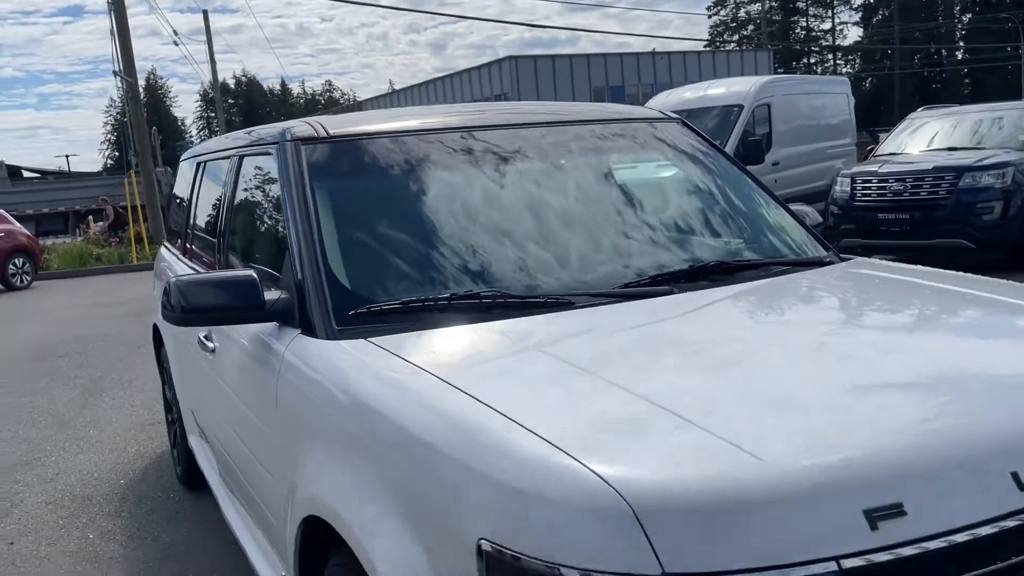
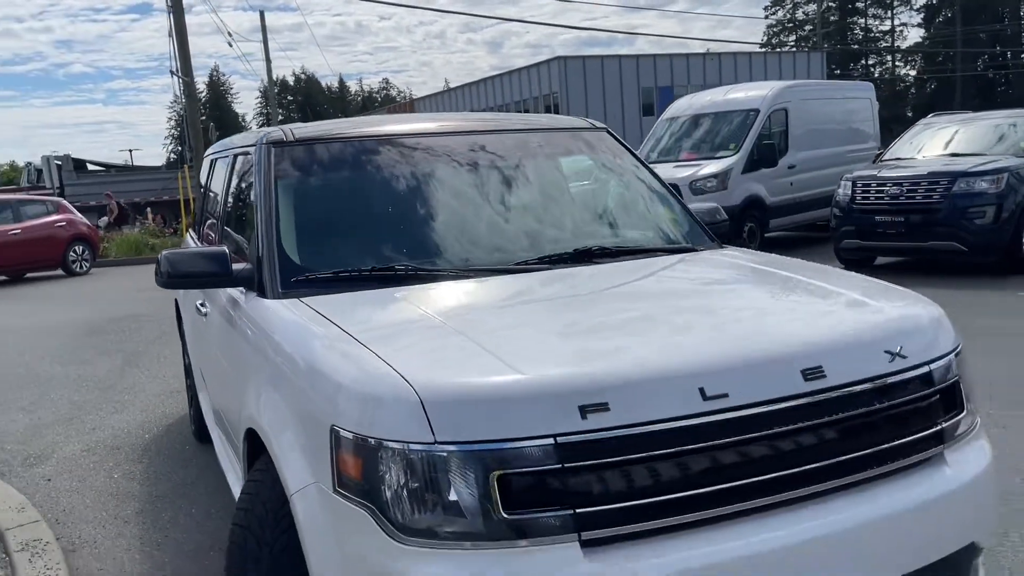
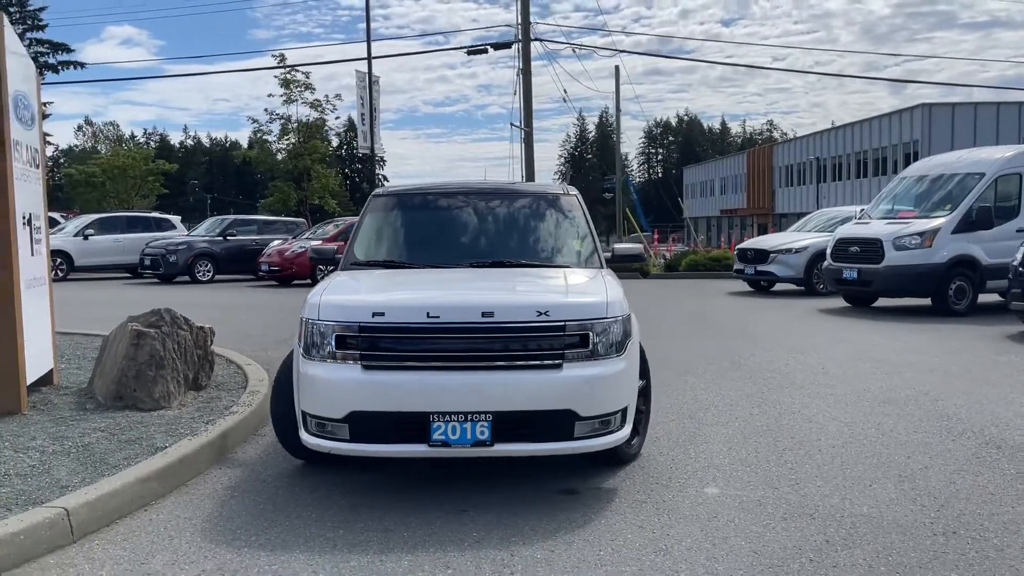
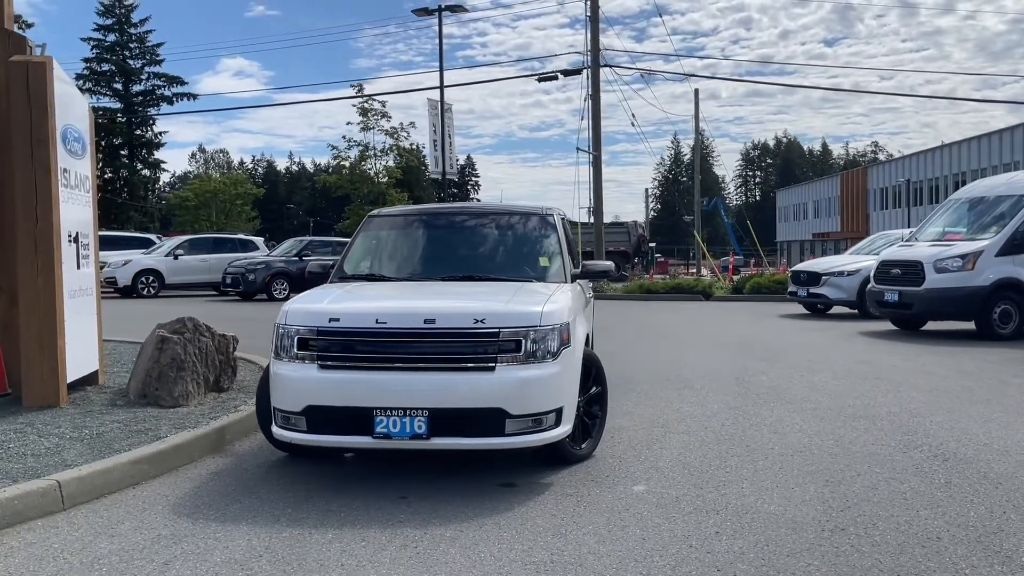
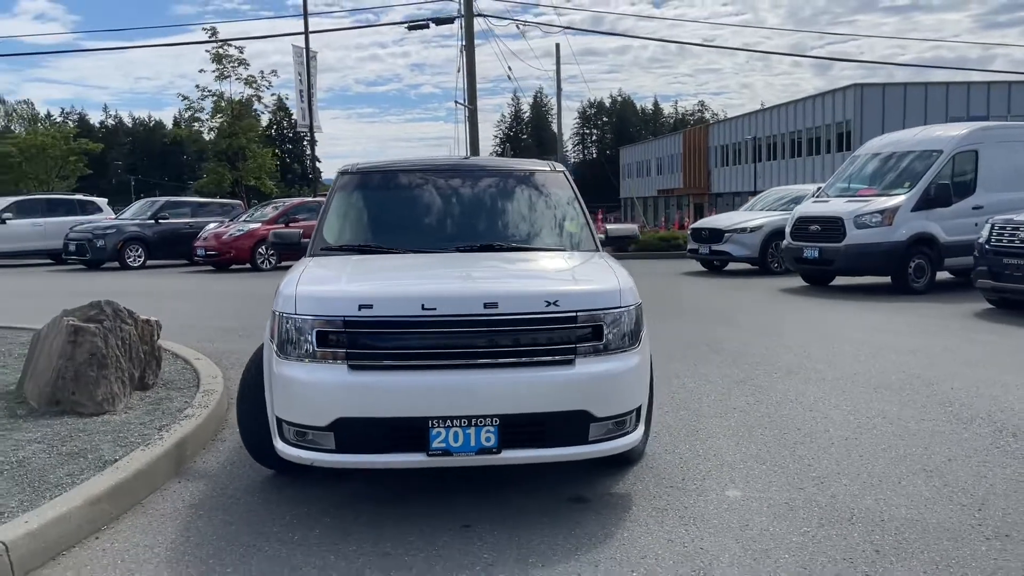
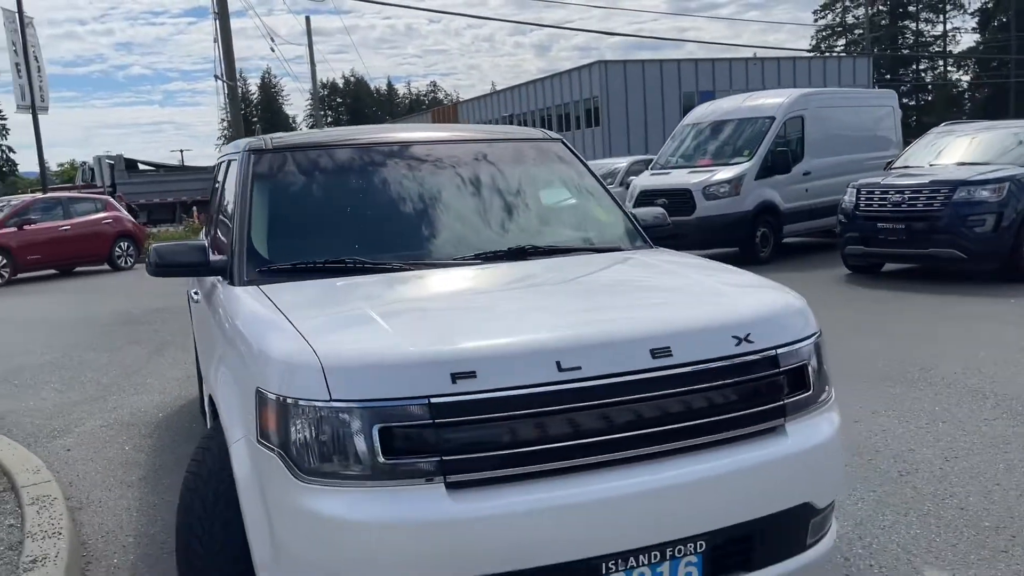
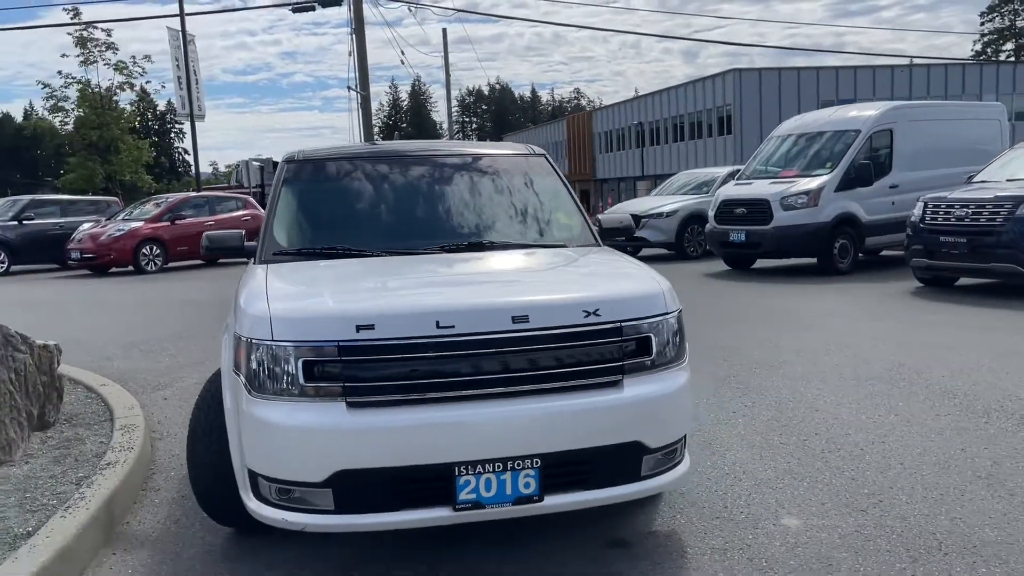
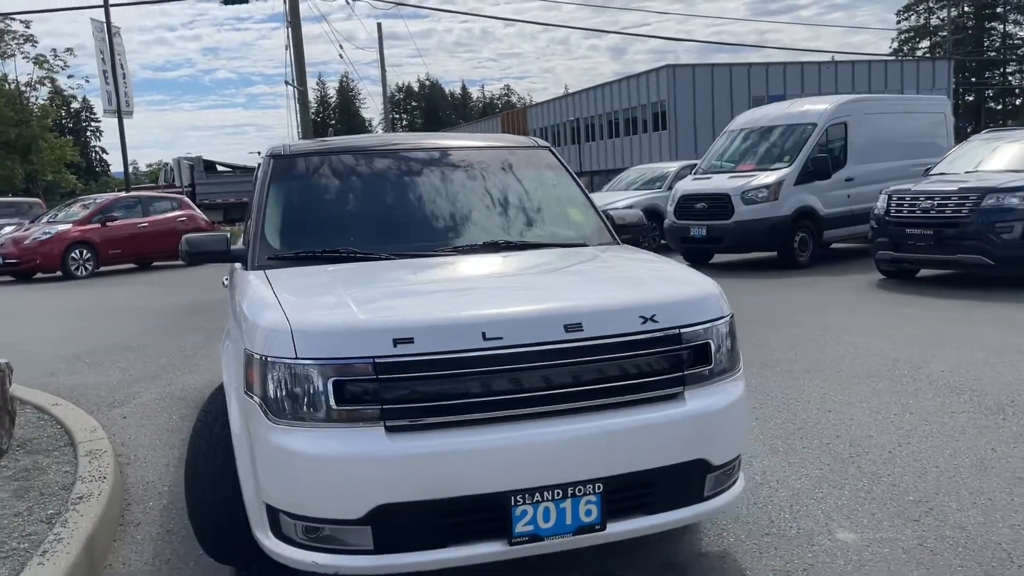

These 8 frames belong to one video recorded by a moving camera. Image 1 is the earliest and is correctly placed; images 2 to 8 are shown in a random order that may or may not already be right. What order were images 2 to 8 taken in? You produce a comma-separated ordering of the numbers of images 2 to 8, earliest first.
2, 6, 8, 7, 5, 3, 4
